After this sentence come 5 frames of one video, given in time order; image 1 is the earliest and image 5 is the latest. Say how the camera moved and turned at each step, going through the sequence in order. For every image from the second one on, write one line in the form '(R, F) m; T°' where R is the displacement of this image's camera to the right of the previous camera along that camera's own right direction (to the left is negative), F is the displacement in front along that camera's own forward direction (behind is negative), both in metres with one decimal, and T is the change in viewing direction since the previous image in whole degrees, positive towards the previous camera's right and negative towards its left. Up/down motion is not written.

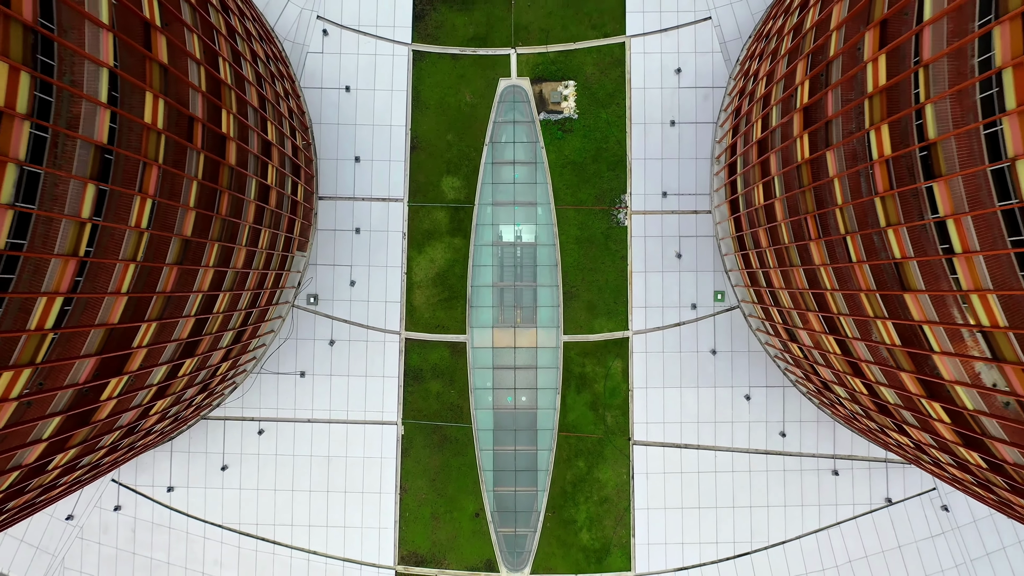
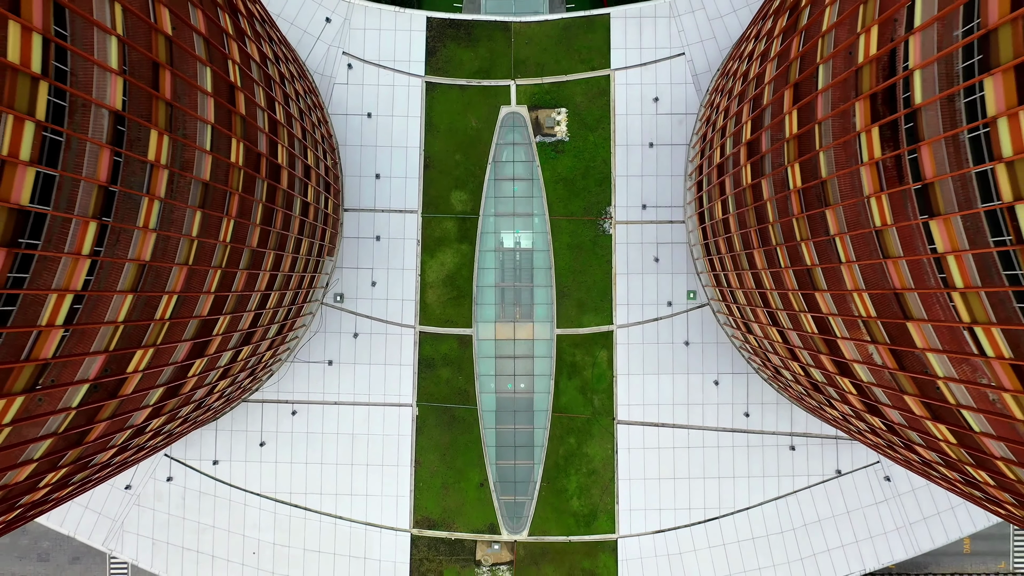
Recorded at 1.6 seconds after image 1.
(0.0, -5.0) m; 0°
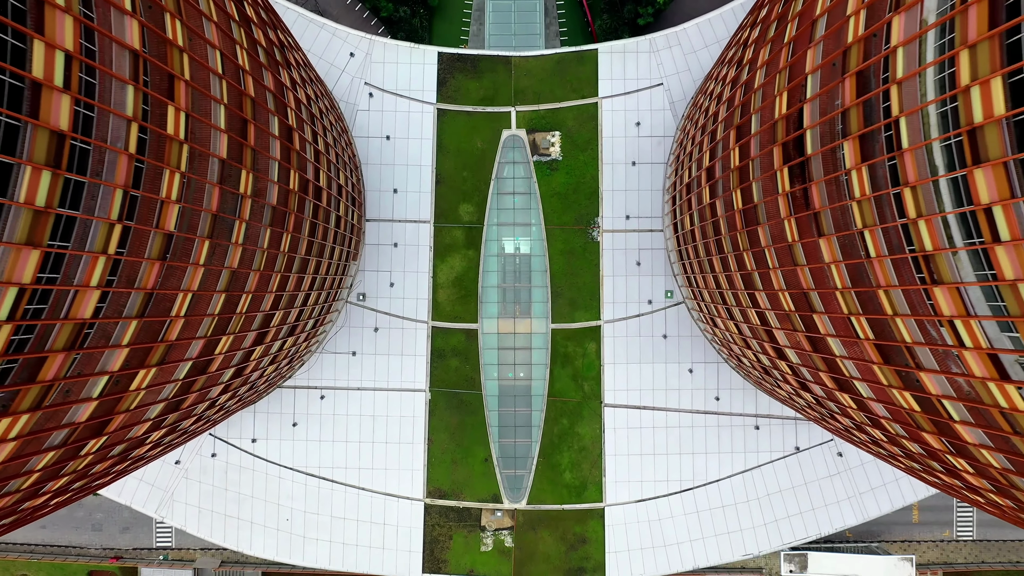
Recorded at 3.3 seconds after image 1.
(0.0, -5.5) m; 0°
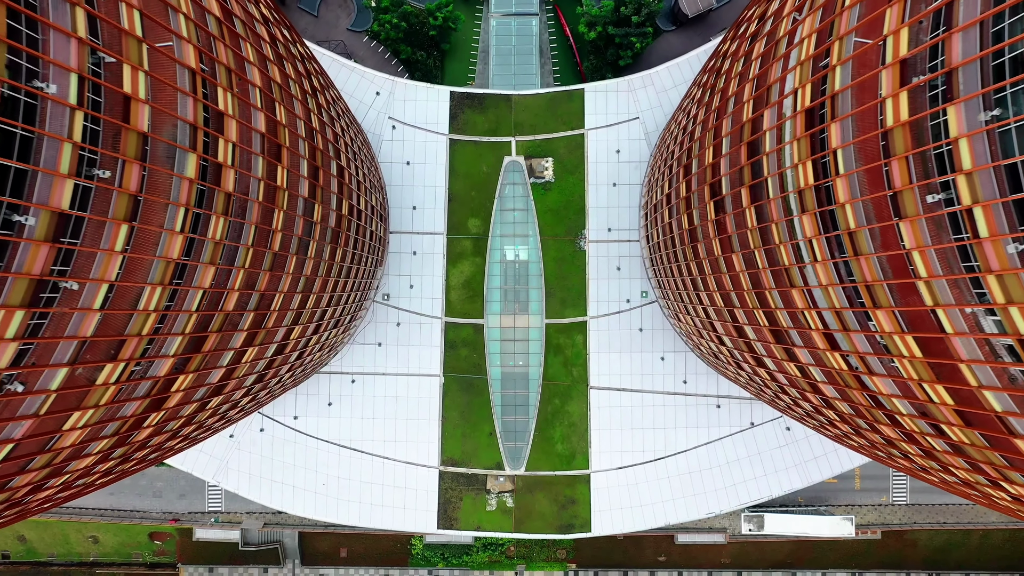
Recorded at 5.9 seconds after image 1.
(0.0, -8.2) m; 0°
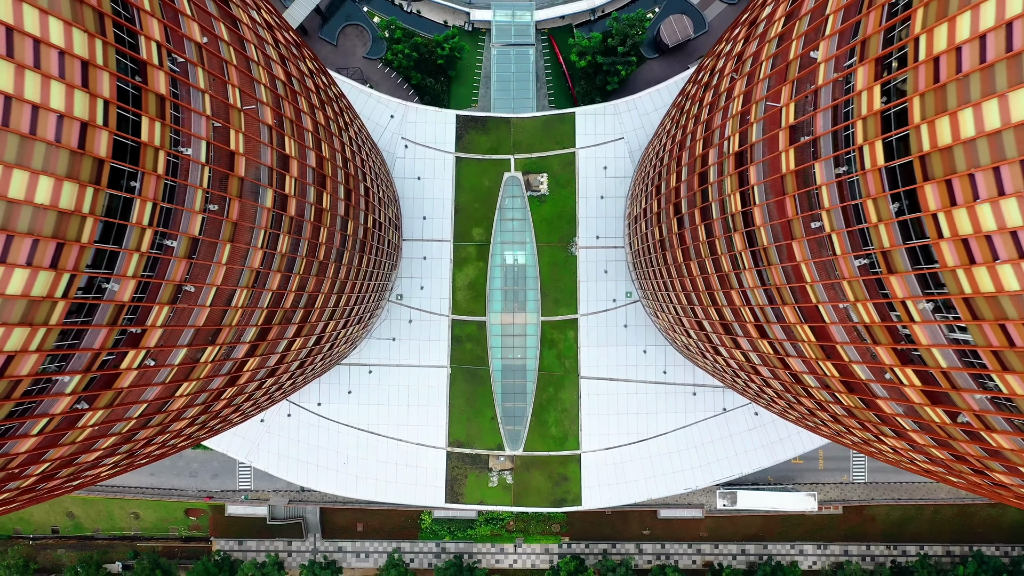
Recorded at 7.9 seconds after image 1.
(+0.1, -6.5) m; 0°
